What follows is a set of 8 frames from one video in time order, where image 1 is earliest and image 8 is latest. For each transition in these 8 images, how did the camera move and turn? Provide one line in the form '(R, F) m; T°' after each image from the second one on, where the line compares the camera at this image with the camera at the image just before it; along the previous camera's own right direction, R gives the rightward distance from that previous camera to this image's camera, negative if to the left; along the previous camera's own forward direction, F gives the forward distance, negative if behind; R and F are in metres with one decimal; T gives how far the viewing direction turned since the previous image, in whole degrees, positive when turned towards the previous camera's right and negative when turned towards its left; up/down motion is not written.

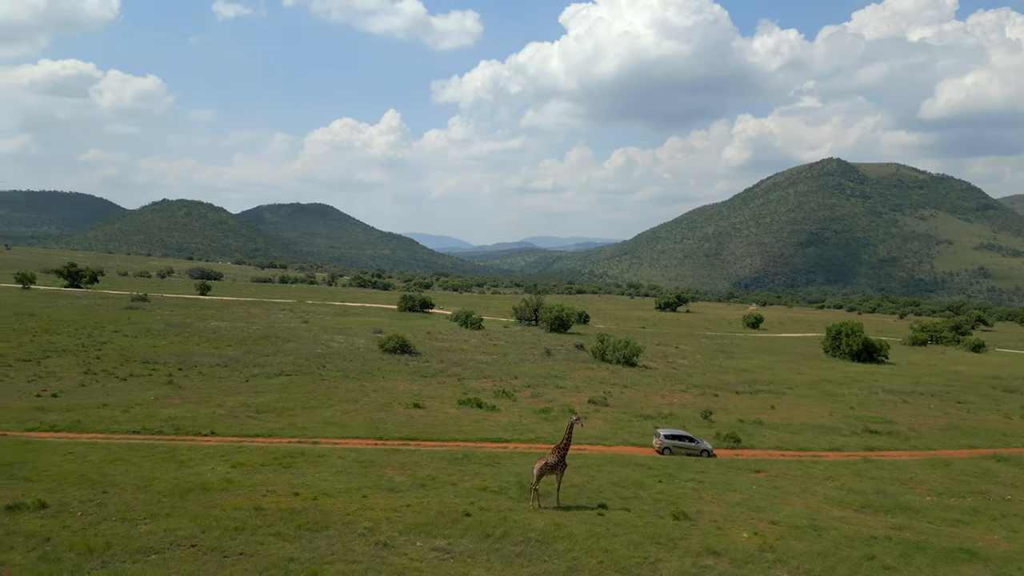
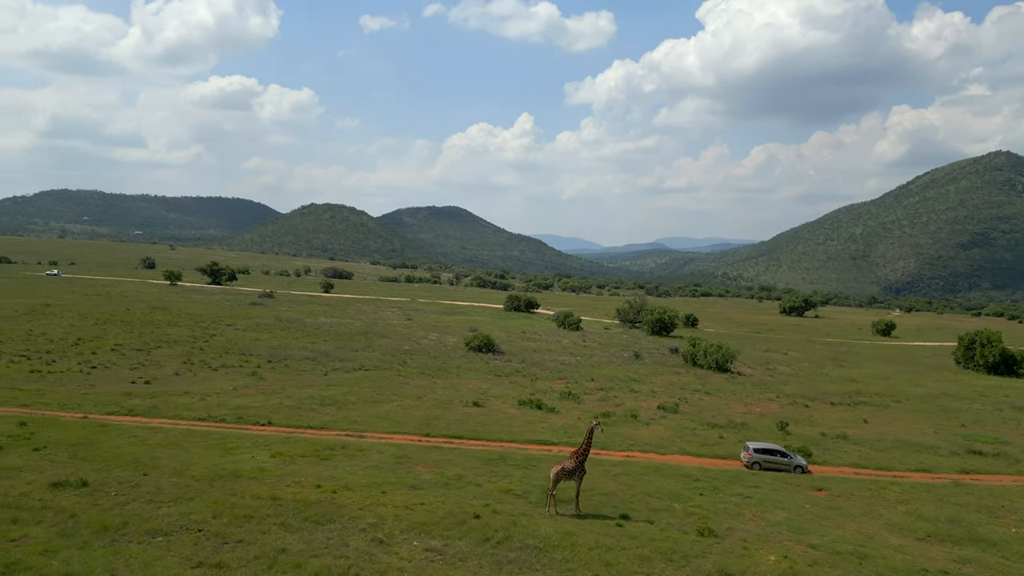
(+2.7, +0.8) m; -9°
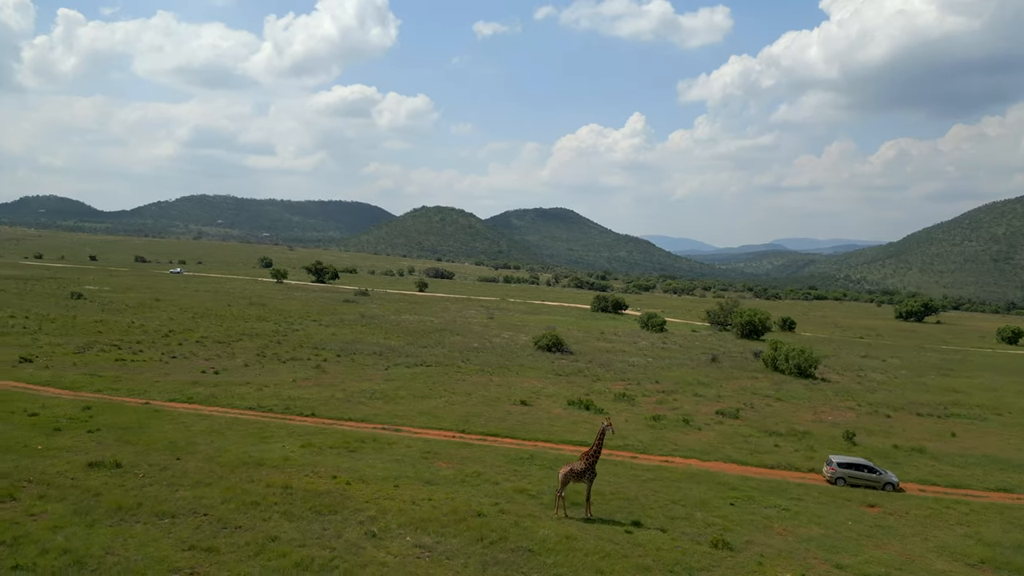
(+2.3, +0.7) m; -8°
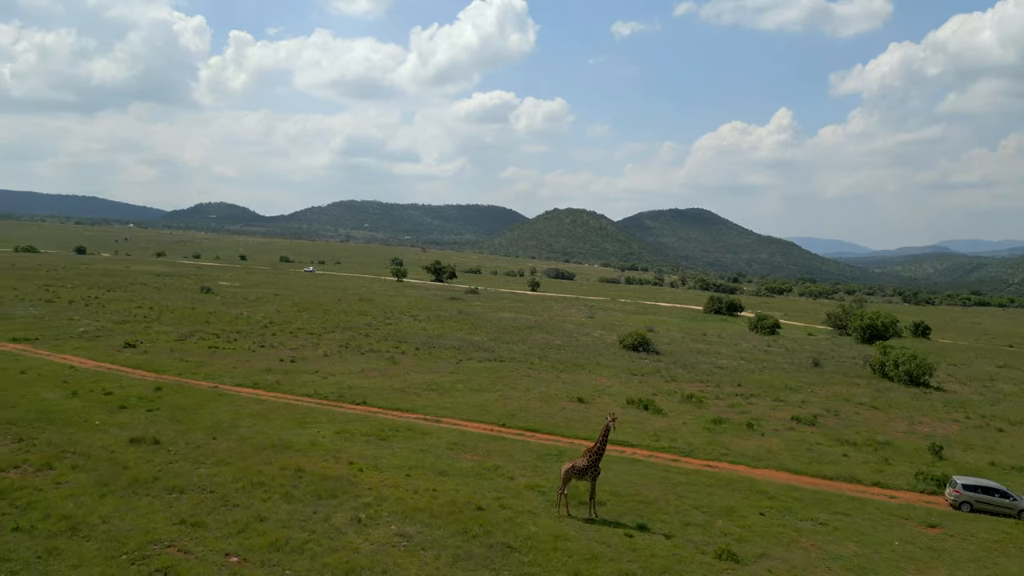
(+2.9, +0.9) m; -10°
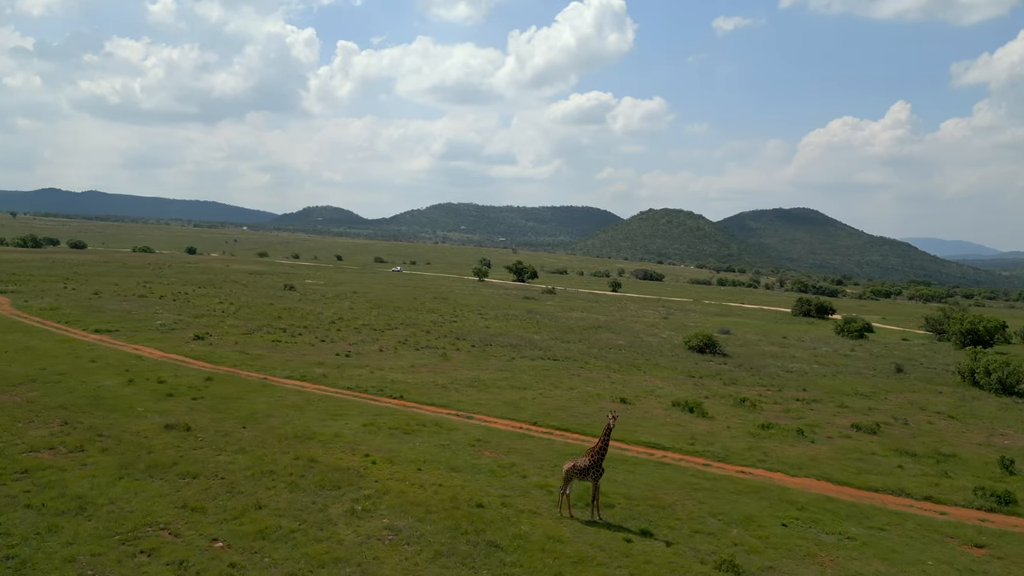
(+2.0, +0.6) m; -7°
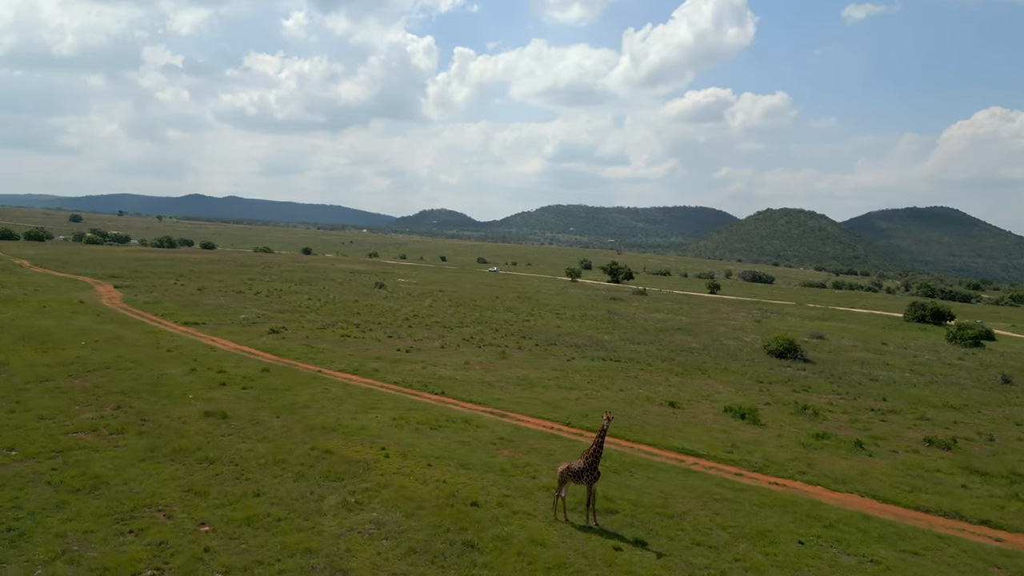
(+2.4, +0.6) m; -8°
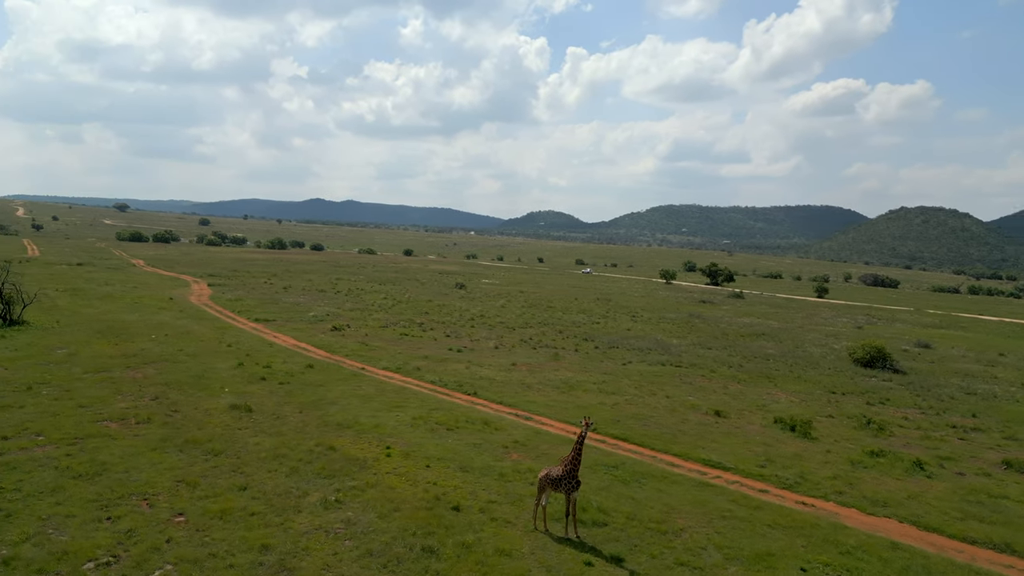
(+2.5, +0.9) m; -8°
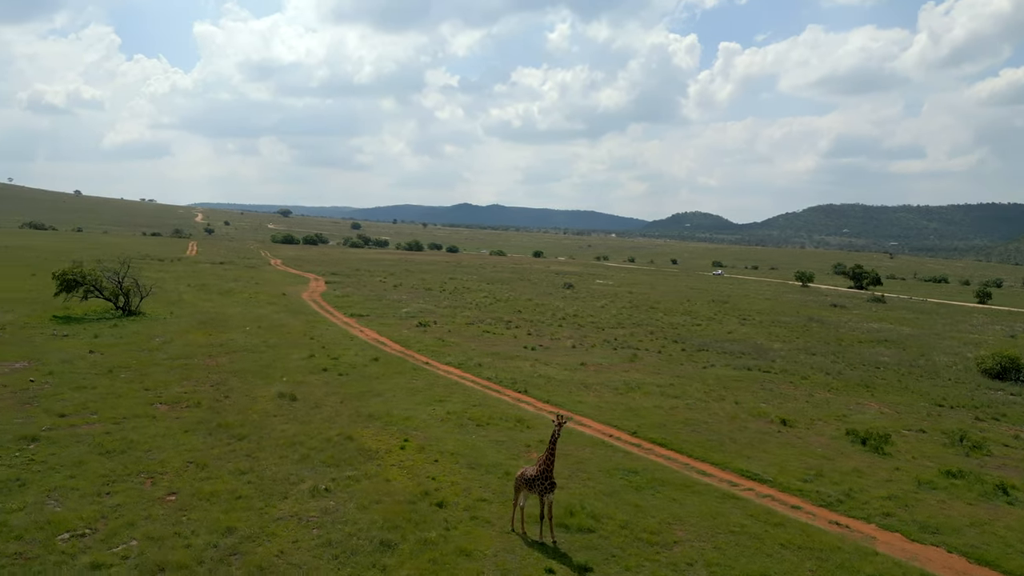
(+3.1, +0.9) m; -10°
